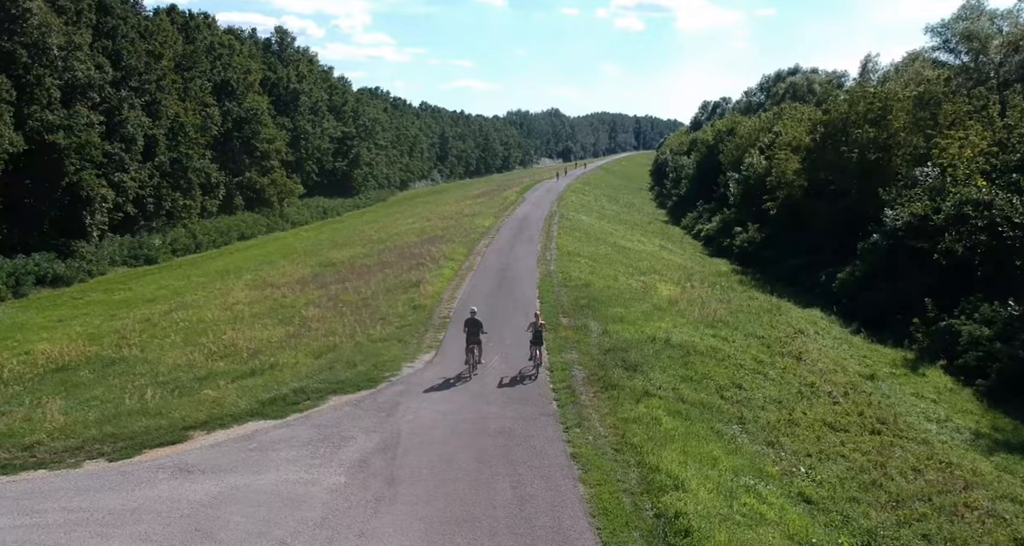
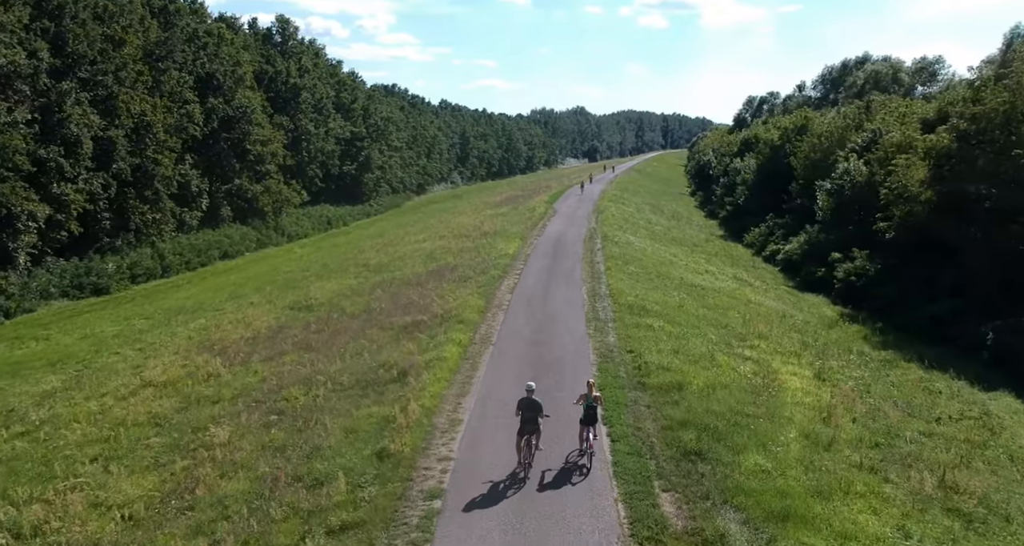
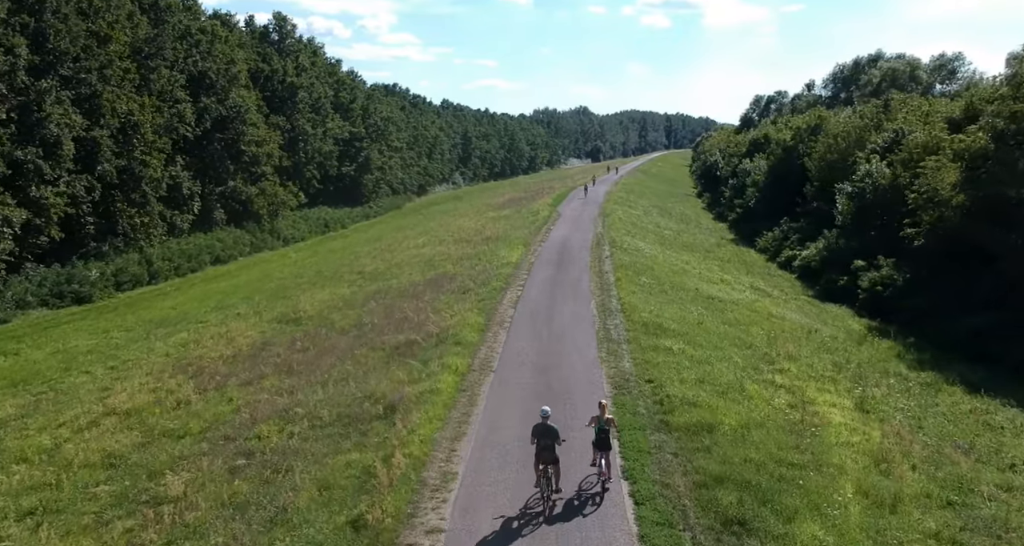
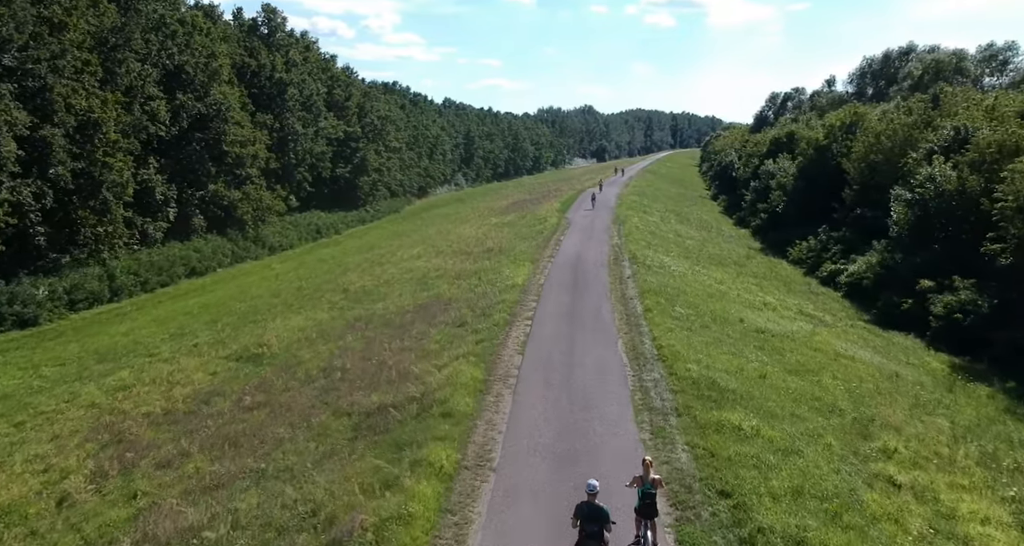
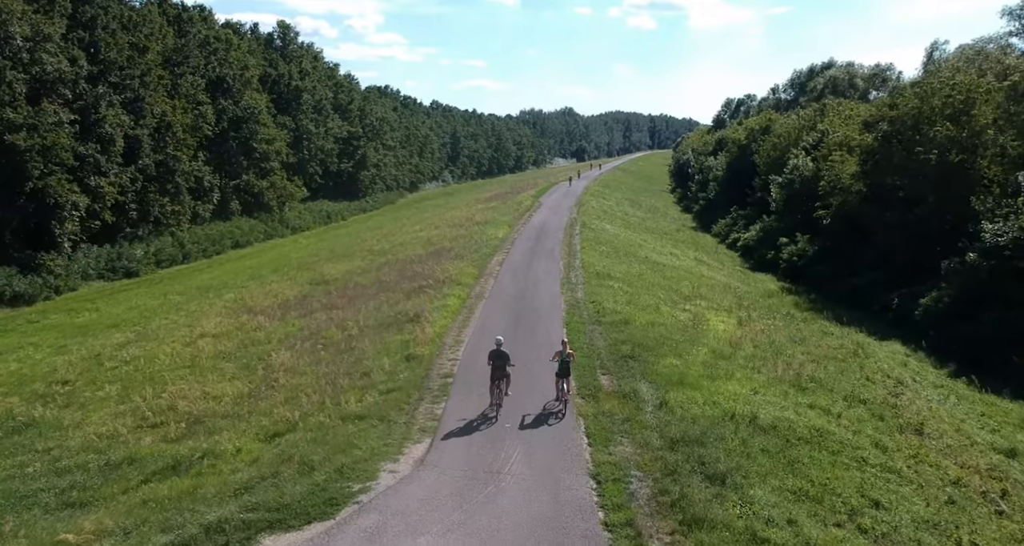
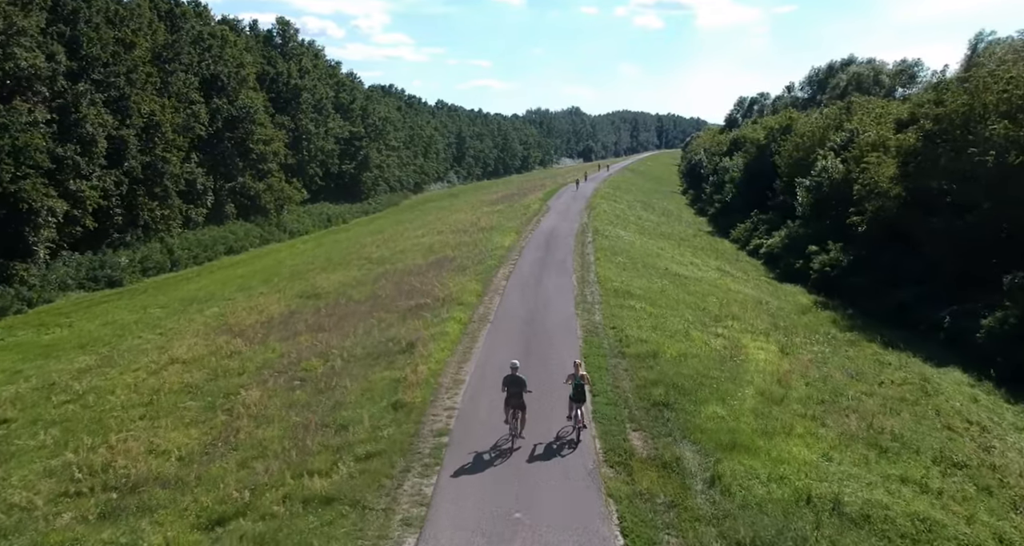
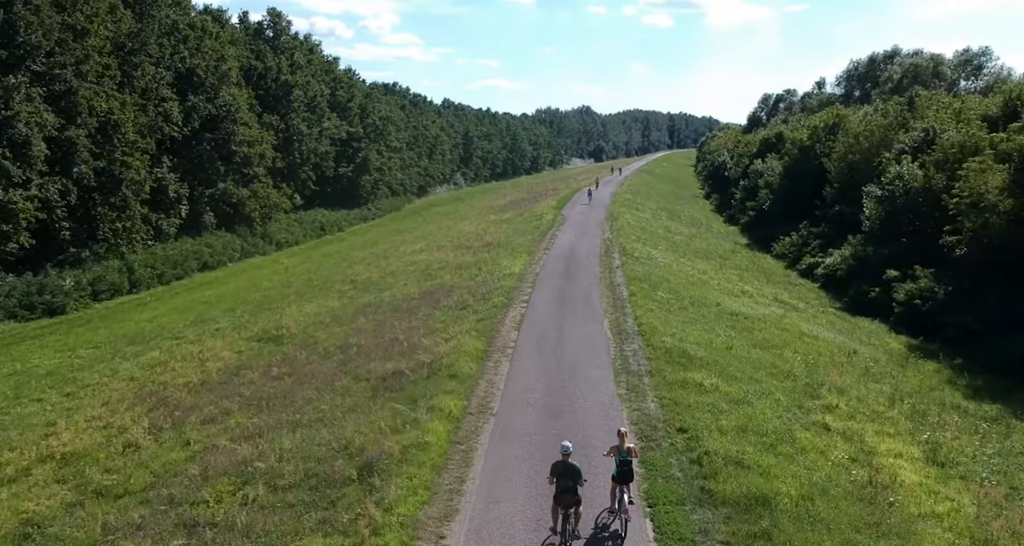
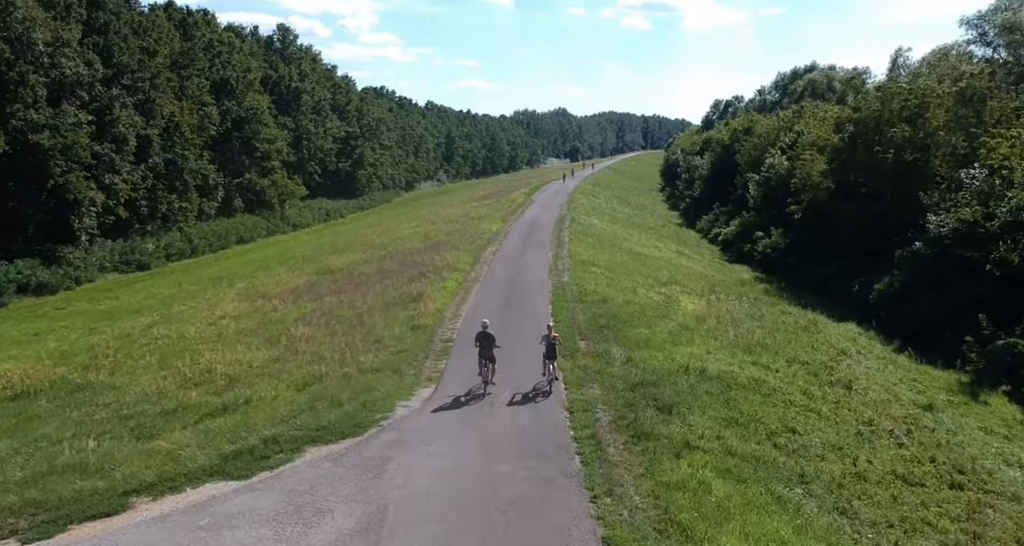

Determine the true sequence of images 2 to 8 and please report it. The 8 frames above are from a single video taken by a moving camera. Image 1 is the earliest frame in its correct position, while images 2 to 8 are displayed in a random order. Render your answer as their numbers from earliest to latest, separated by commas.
8, 5, 6, 2, 3, 7, 4
